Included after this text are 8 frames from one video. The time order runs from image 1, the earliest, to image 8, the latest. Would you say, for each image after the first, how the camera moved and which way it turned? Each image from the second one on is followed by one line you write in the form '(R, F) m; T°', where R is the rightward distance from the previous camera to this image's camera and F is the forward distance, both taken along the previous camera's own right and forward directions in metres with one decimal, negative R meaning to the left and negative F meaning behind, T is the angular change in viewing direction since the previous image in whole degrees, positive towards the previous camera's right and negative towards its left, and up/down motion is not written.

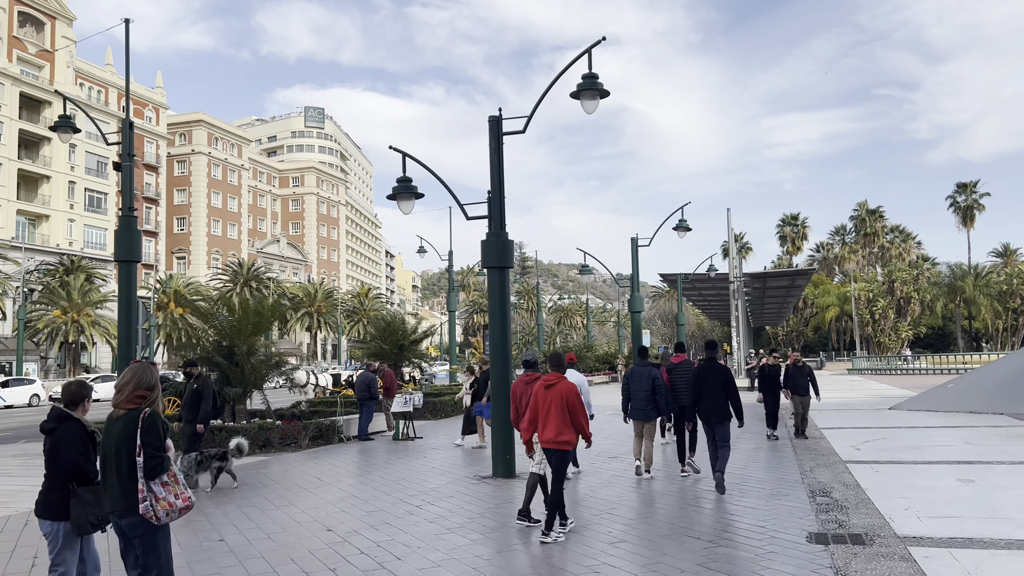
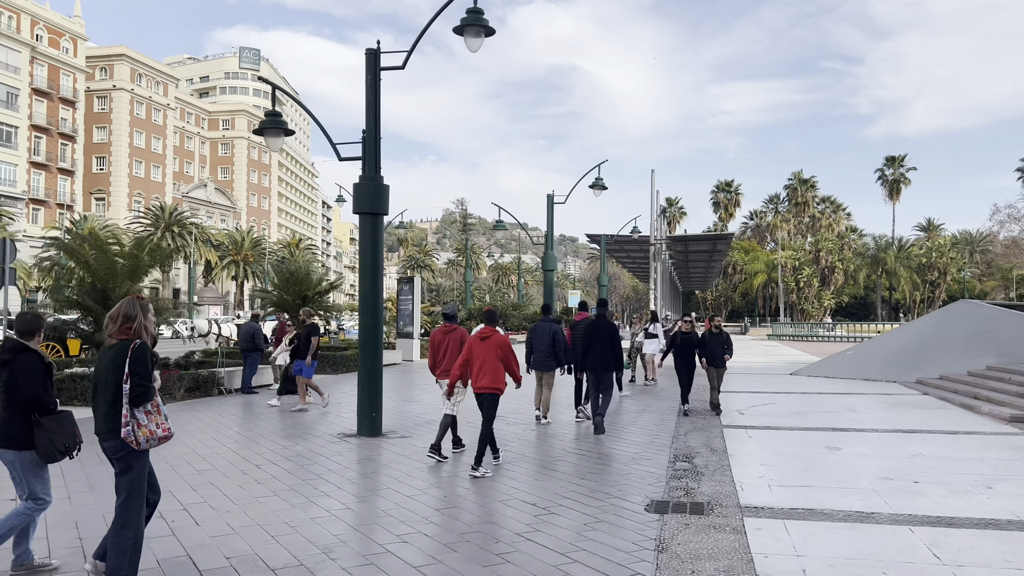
(+0.8, +0.5) m; +4°
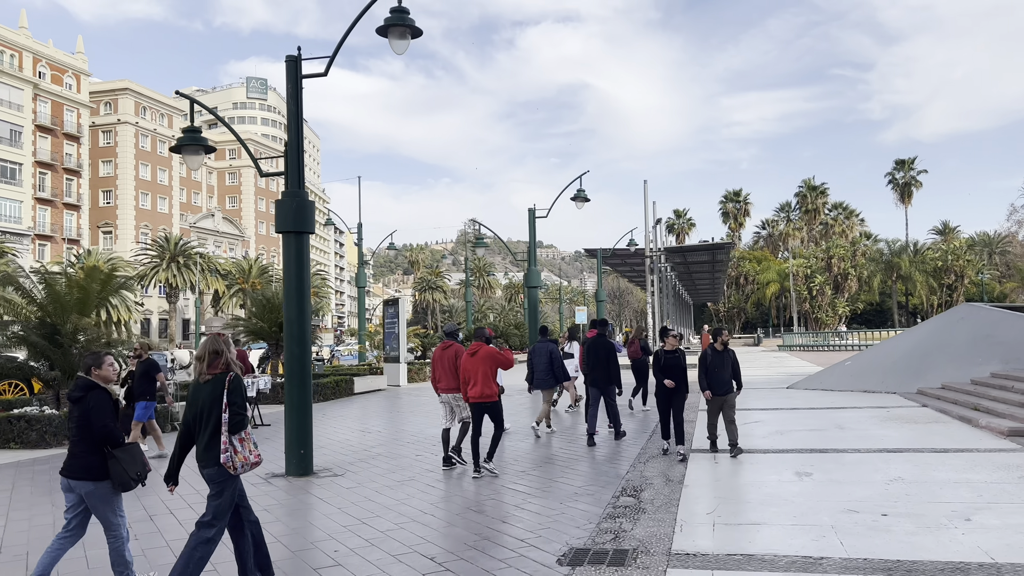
(+0.8, +0.7) m; -1°
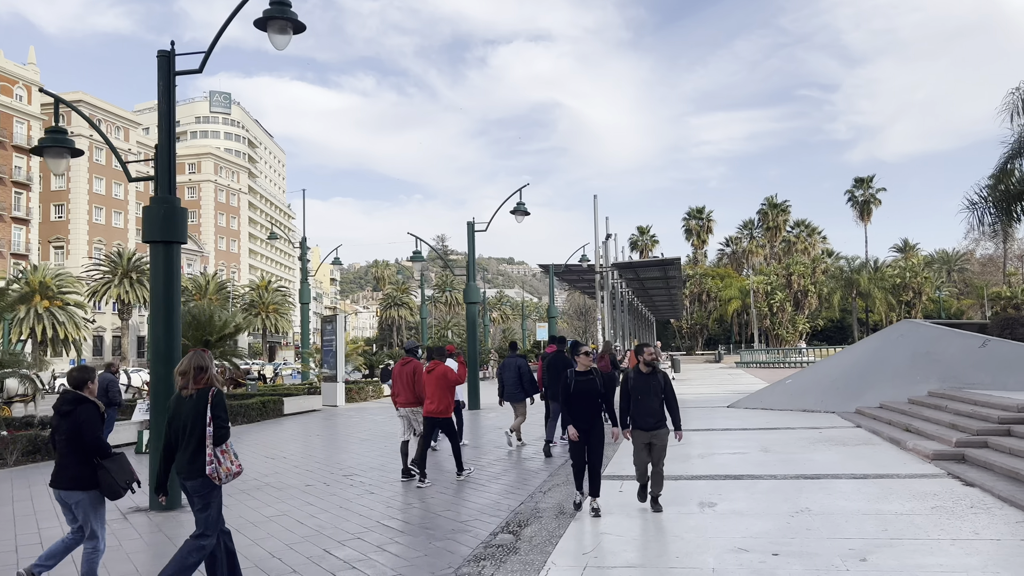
(+0.7, +0.6) m; +2°
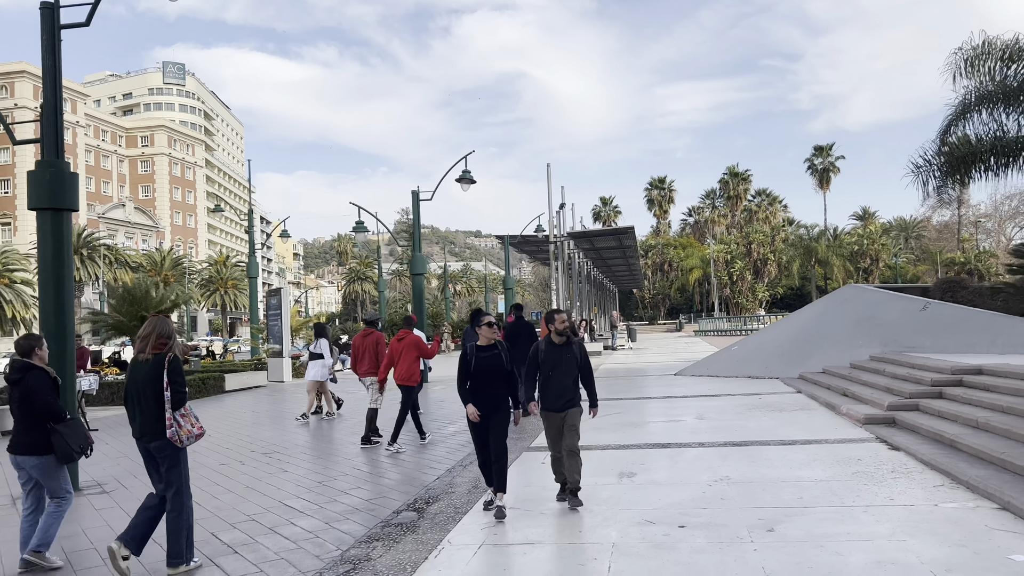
(+0.5, +0.3) m; +2°
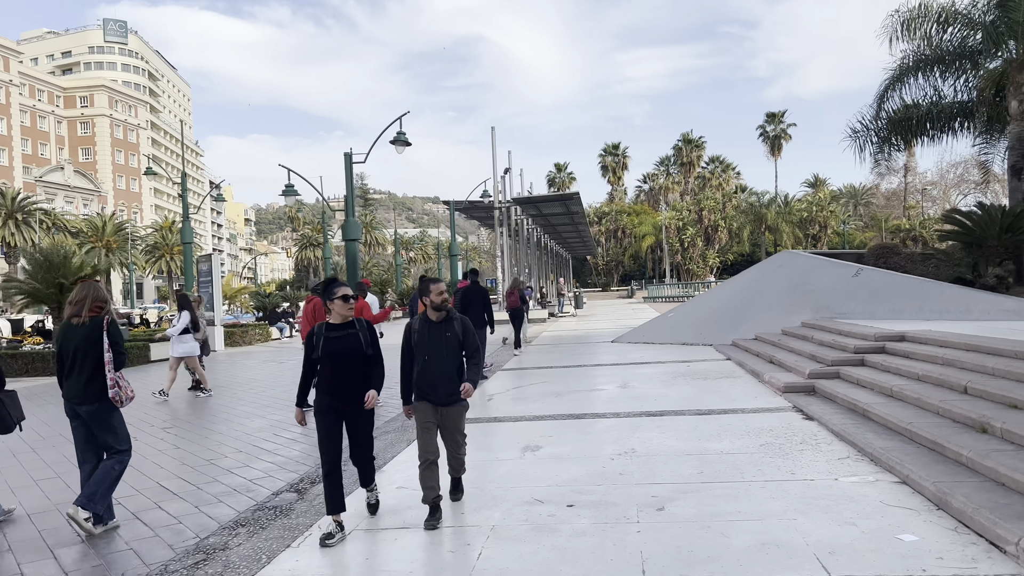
(+0.4, +0.3) m; +3°
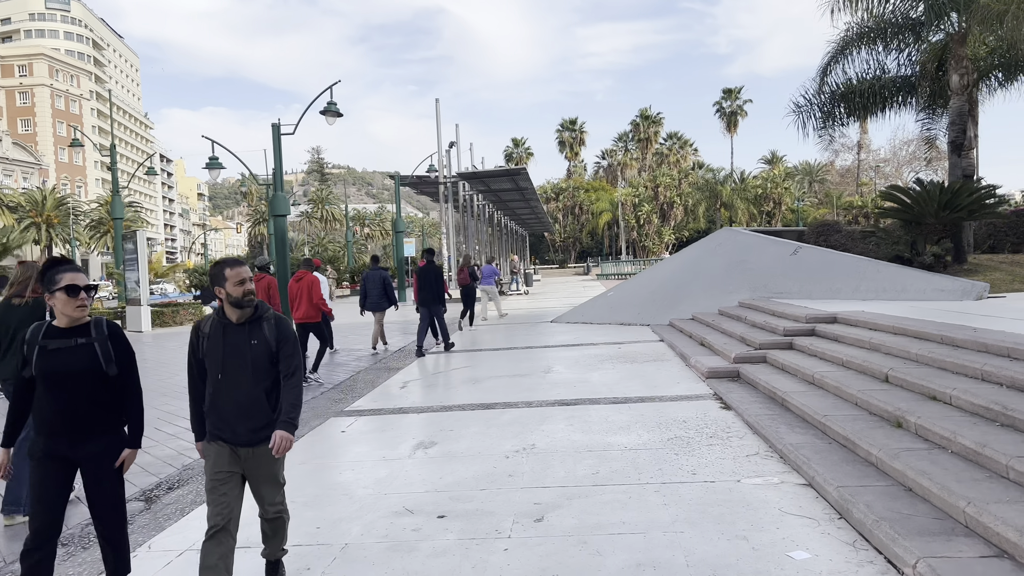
(+0.5, +0.5) m; +3°
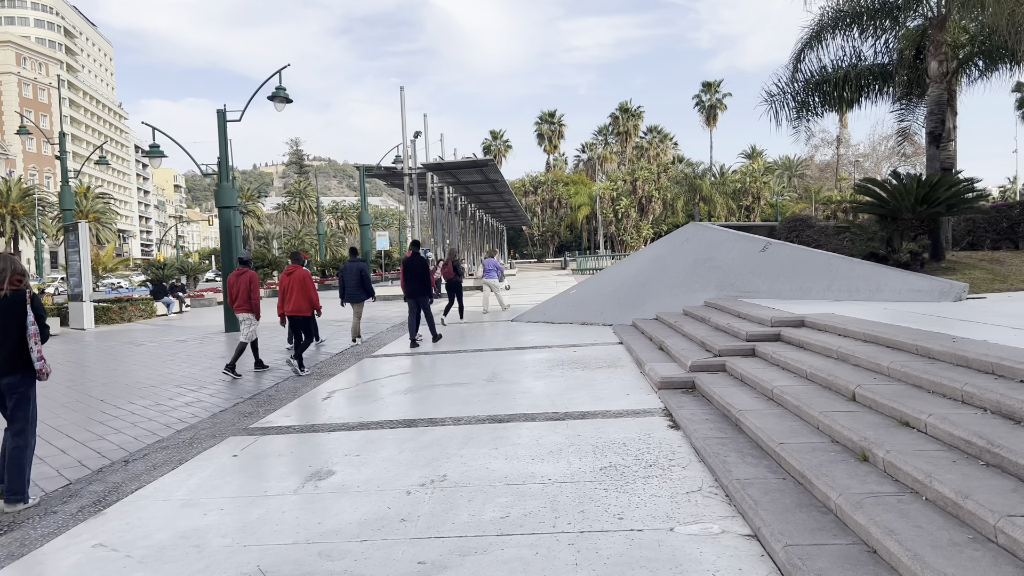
(+0.4, +0.8) m; +1°
